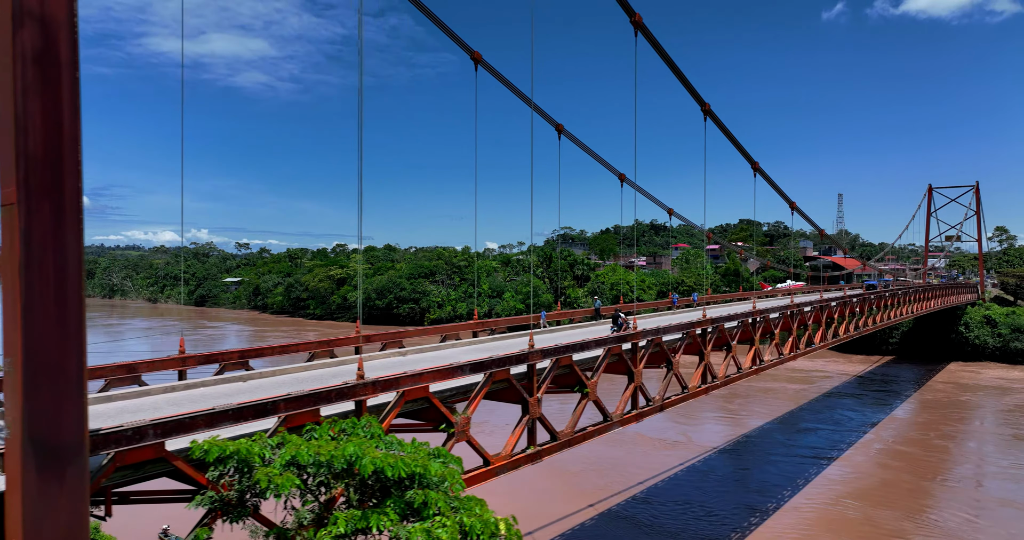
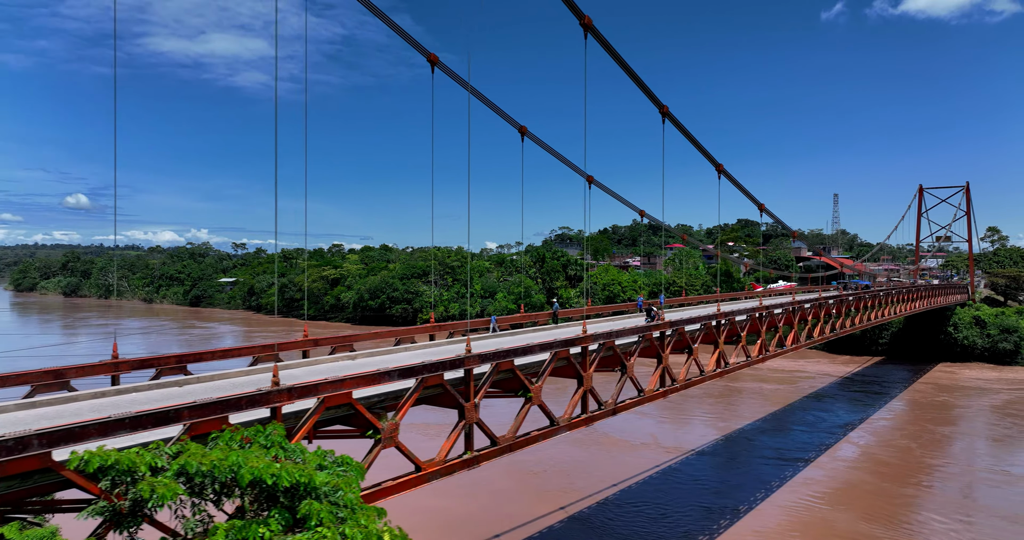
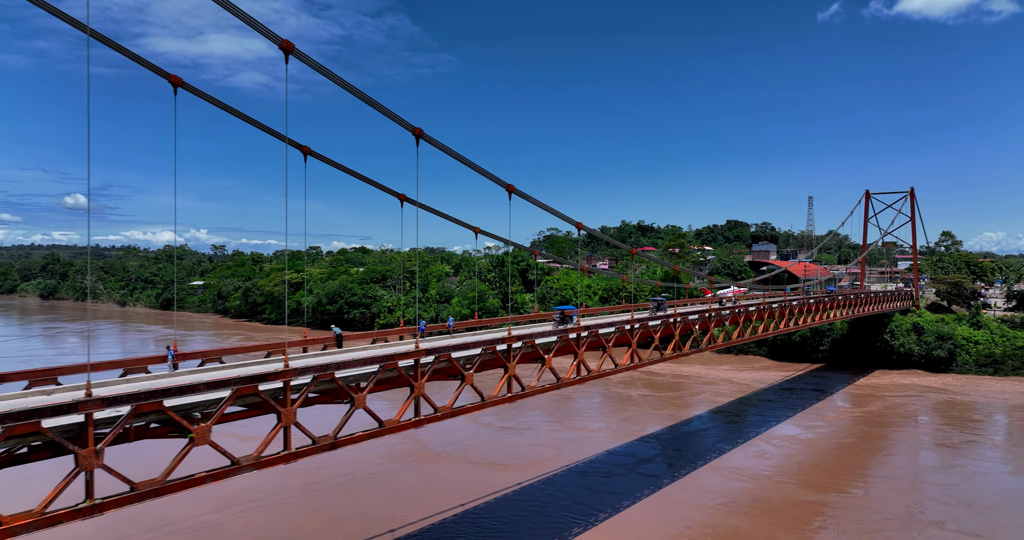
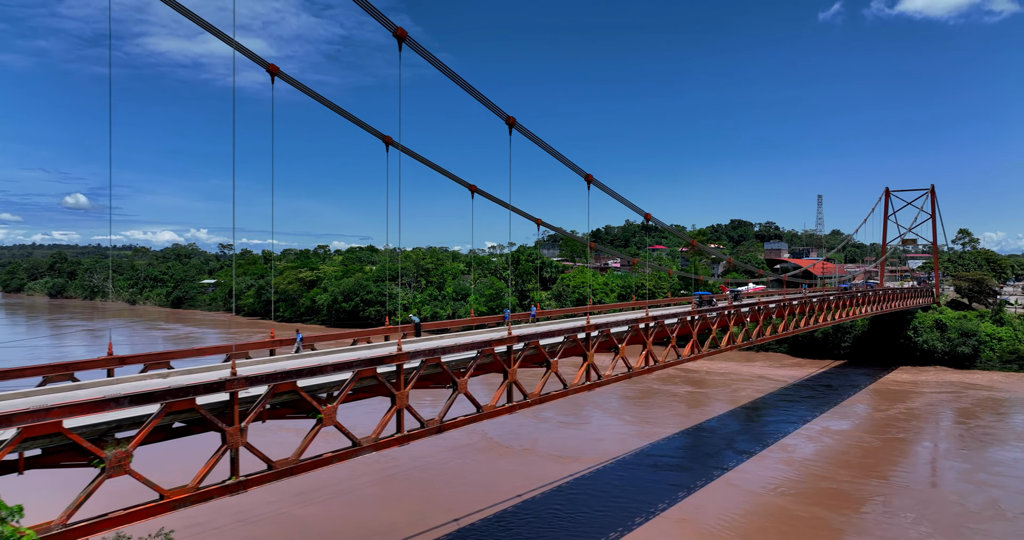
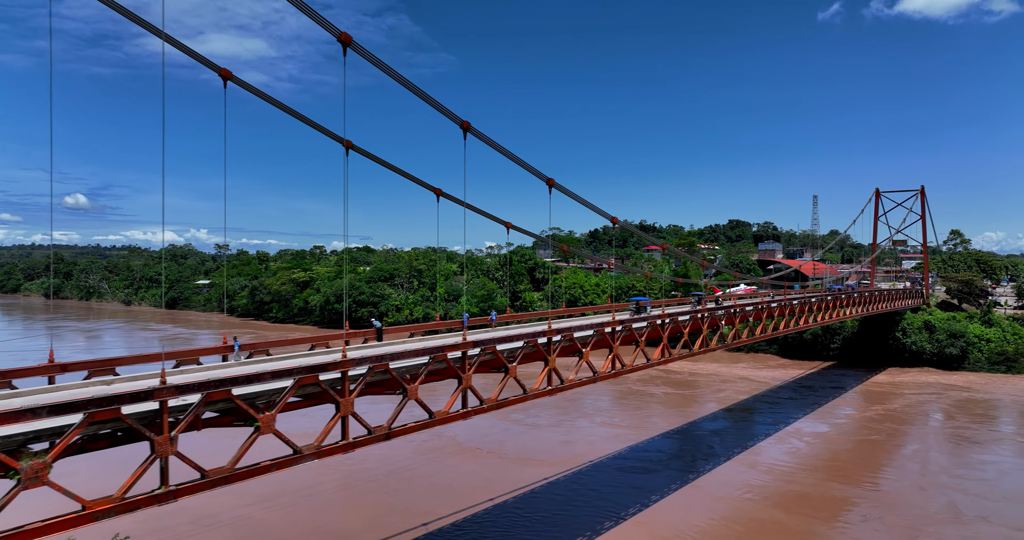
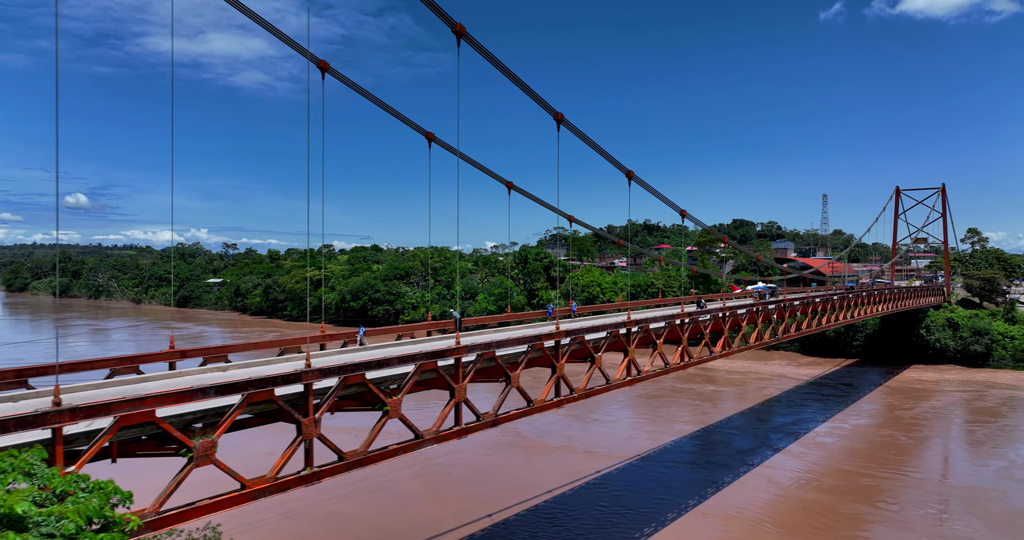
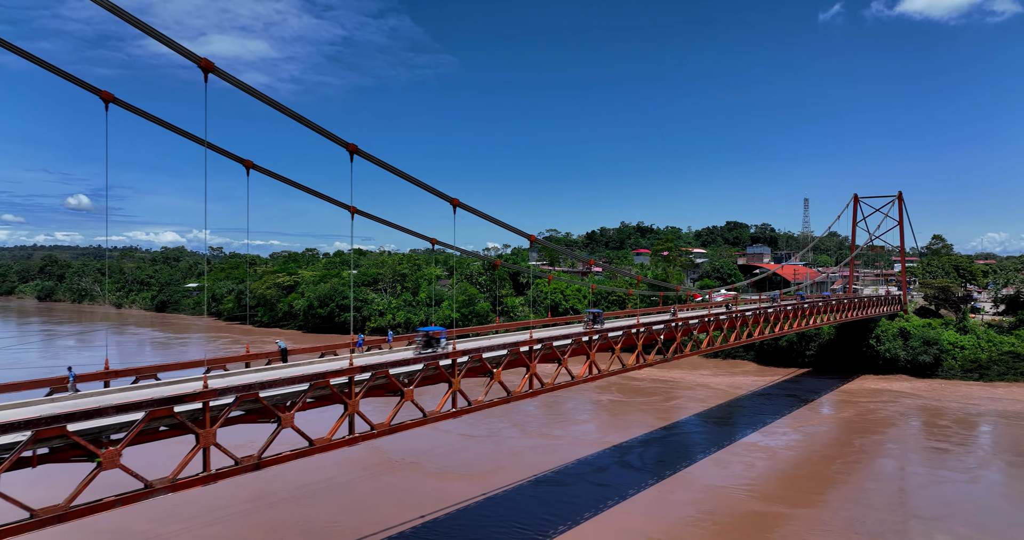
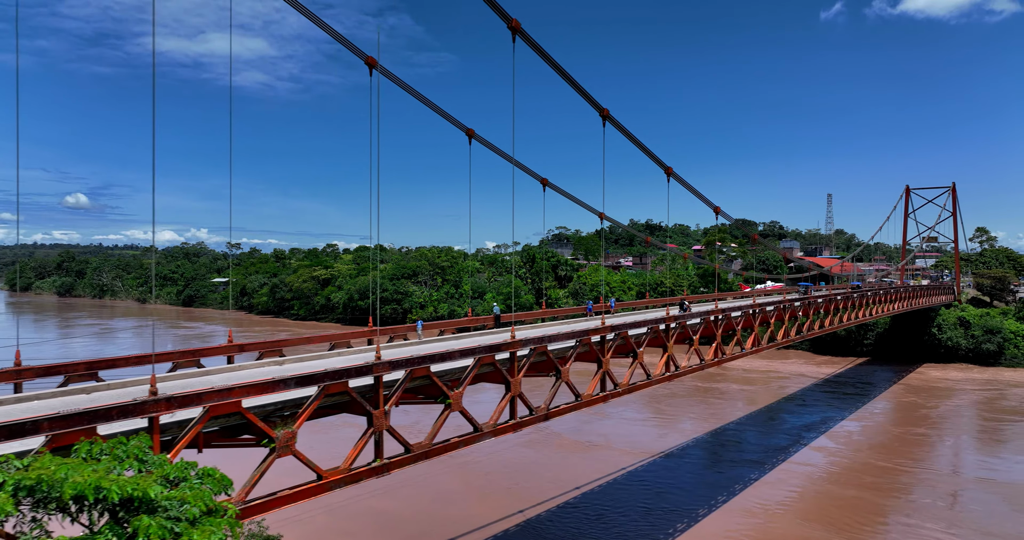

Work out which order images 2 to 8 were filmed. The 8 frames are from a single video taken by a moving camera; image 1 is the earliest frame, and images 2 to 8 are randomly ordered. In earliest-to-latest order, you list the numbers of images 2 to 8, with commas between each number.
2, 8, 6, 4, 5, 3, 7
